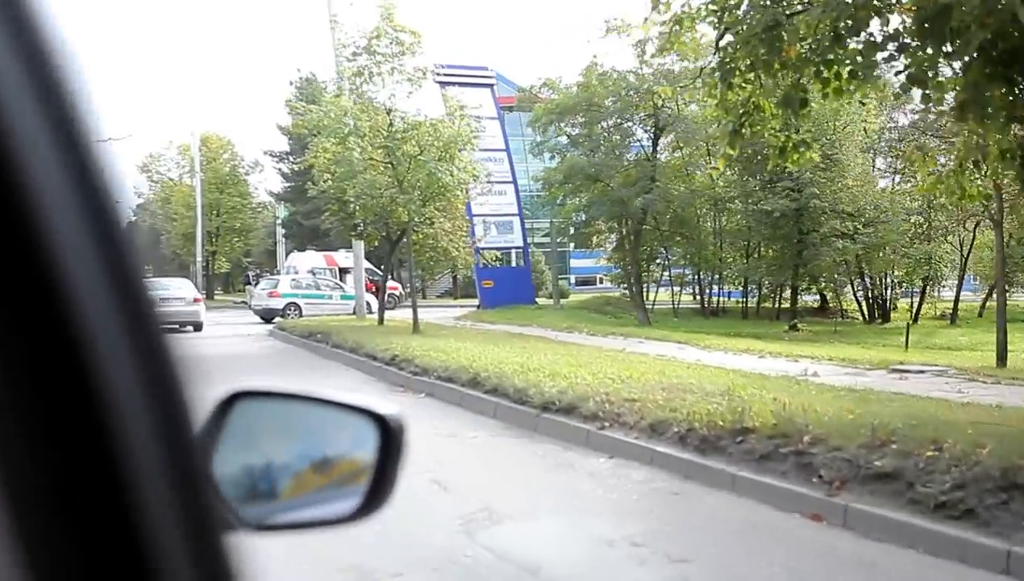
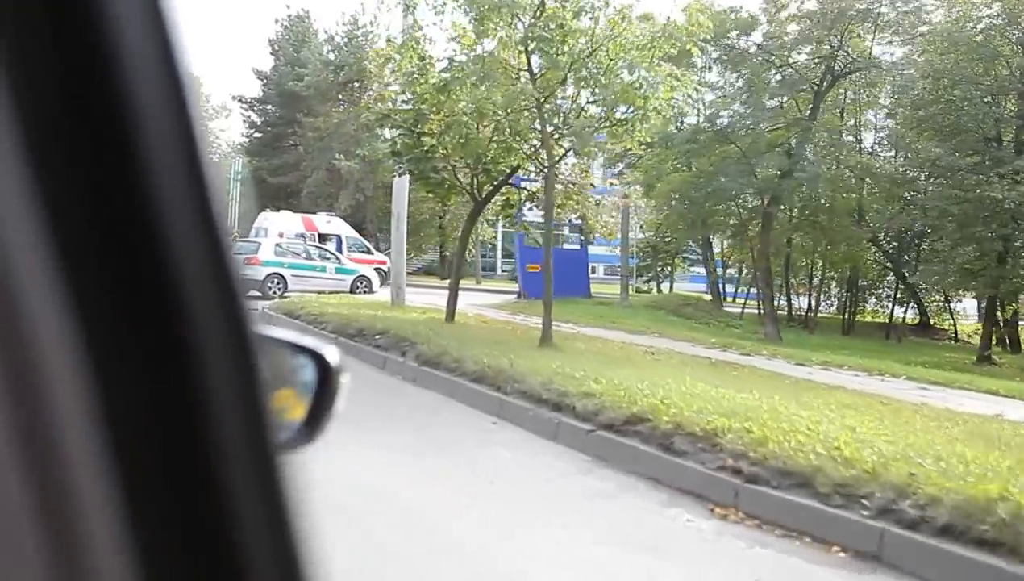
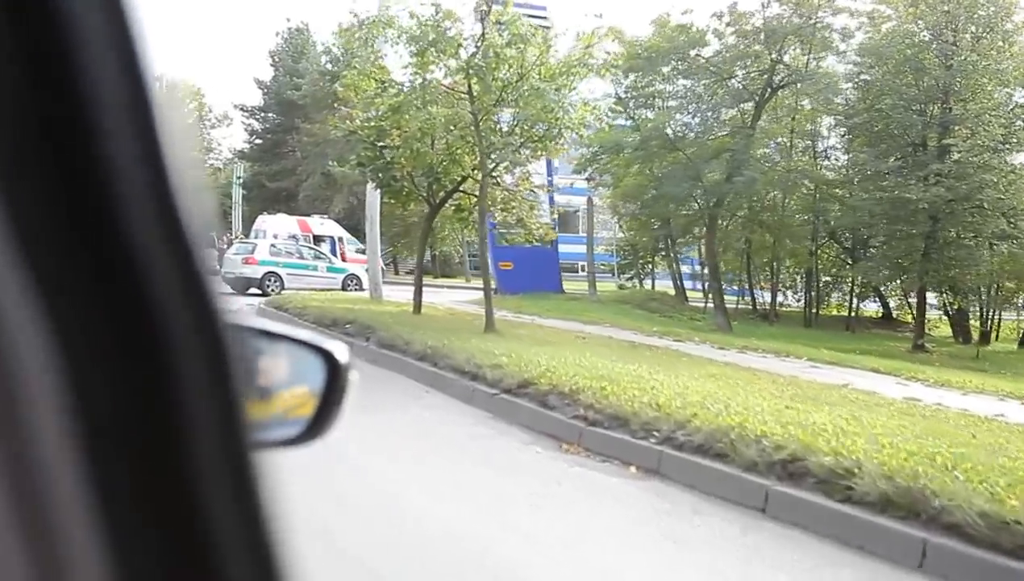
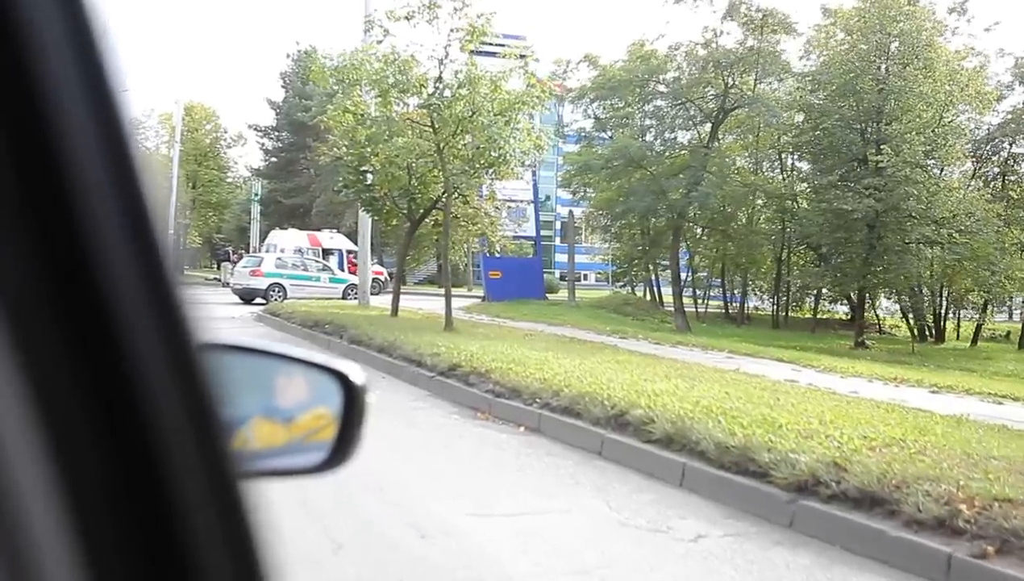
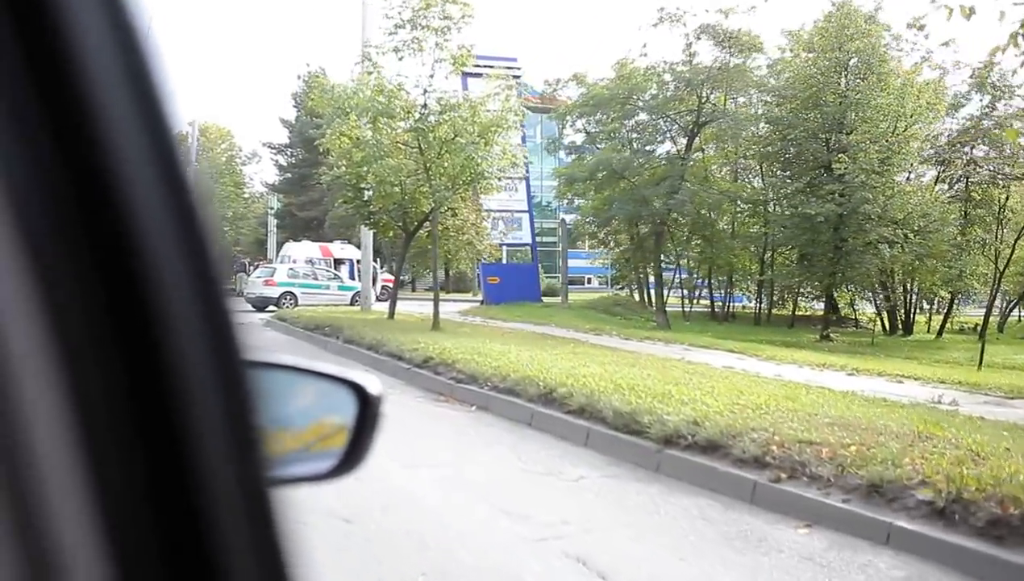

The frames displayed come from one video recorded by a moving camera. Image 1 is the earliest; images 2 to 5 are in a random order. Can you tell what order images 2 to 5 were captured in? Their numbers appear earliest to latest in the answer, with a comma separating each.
5, 4, 3, 2
